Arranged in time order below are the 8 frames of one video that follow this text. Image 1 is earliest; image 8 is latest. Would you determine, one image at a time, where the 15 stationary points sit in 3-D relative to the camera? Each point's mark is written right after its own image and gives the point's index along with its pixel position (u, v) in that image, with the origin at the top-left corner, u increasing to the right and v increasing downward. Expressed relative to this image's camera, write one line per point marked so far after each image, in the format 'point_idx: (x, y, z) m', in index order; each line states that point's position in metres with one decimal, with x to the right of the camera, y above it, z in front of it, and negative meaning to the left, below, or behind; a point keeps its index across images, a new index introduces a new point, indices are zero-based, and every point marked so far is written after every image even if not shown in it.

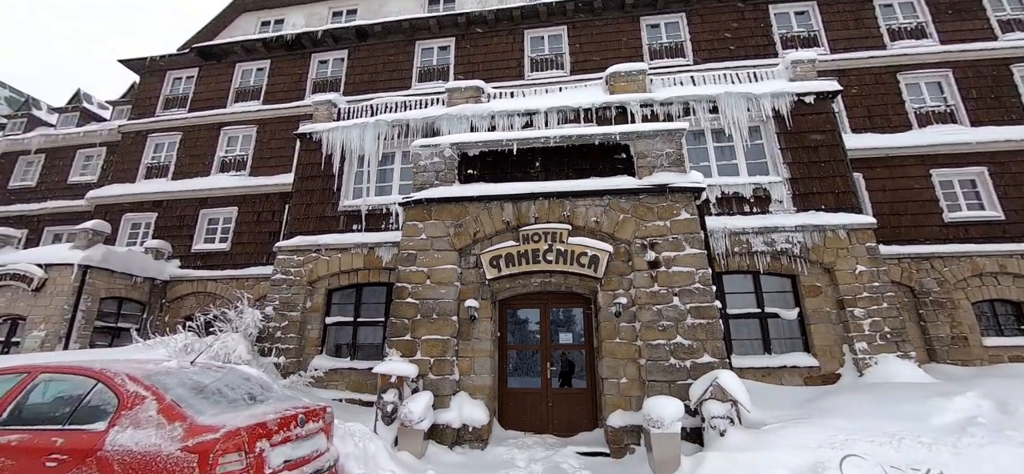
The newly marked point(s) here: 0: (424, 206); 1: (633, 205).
0: (-1.3, +0.5, +6.7) m
1: (+1.8, +0.5, +6.4) m
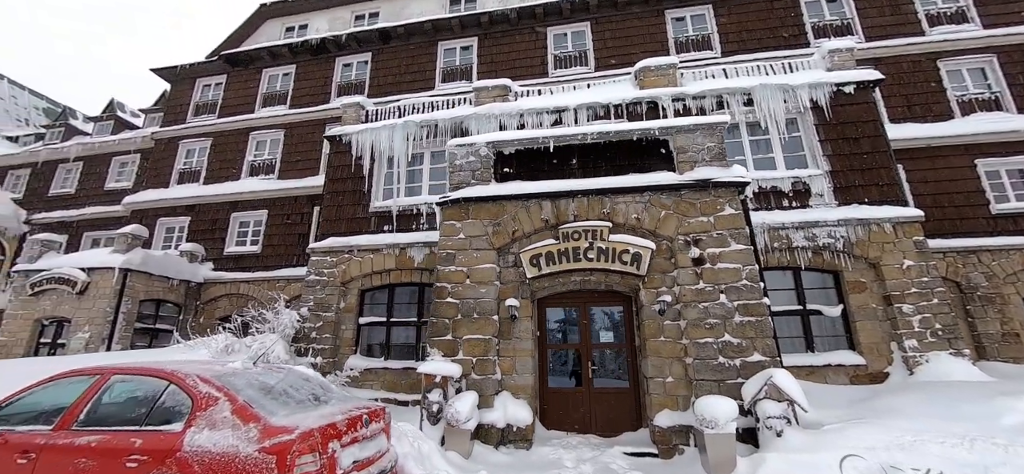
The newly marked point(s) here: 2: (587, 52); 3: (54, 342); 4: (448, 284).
0: (-0.8, +0.5, +6.7) m
1: (+2.3, +0.5, +6.3) m
2: (+2.3, +5.7, +13.4) m
3: (-11.9, -2.7, +11.4) m
4: (-0.9, -0.7, +6.4) m
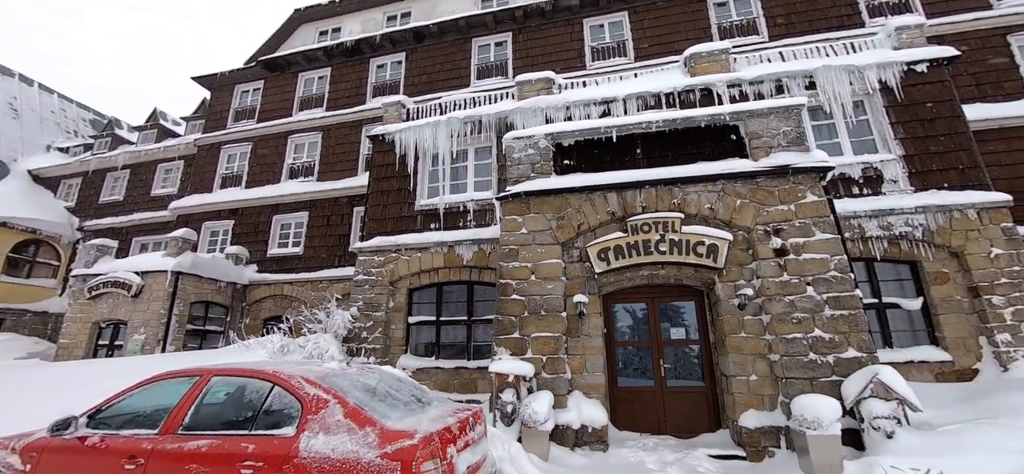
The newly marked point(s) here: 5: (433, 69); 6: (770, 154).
0: (+0.2, +0.6, +6.5) m
1: (+3.2, +0.6, +5.9) m
2: (+3.4, +5.8, +13.0) m
3: (-10.7, -2.9, +11.7) m
4: (0.0, -0.6, +6.2) m
5: (-2.6, +5.5, +14.4) m
6: (+3.6, +1.1, +6.1) m
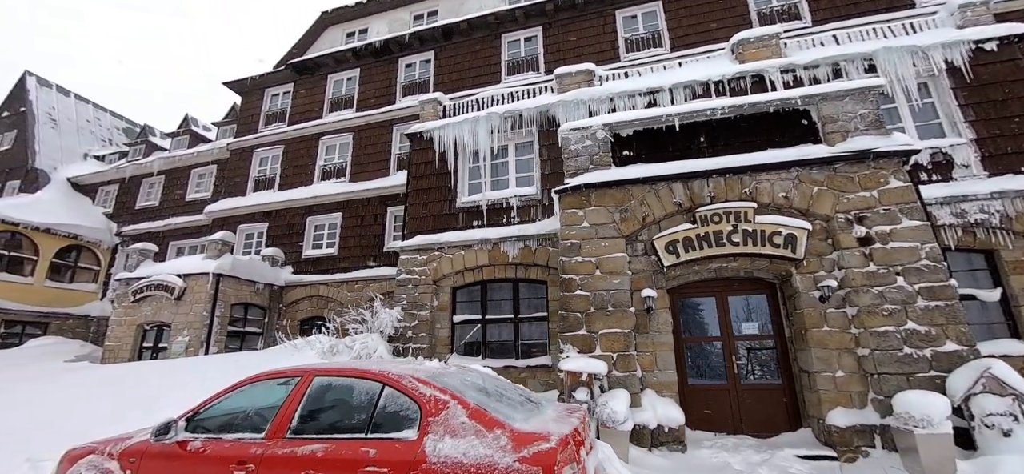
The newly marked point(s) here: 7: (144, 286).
0: (+1.0, +0.6, +6.3) m
1: (+4.1, +0.8, +5.6) m
2: (+4.4, +6.0, +12.7) m
3: (-9.6, -3.0, +11.8) m
4: (+0.9, -0.5, +6.0) m
5: (-1.6, +5.6, +14.3) m
6: (+4.4, +1.3, +5.7) m
7: (-10.0, -1.3, +11.8) m
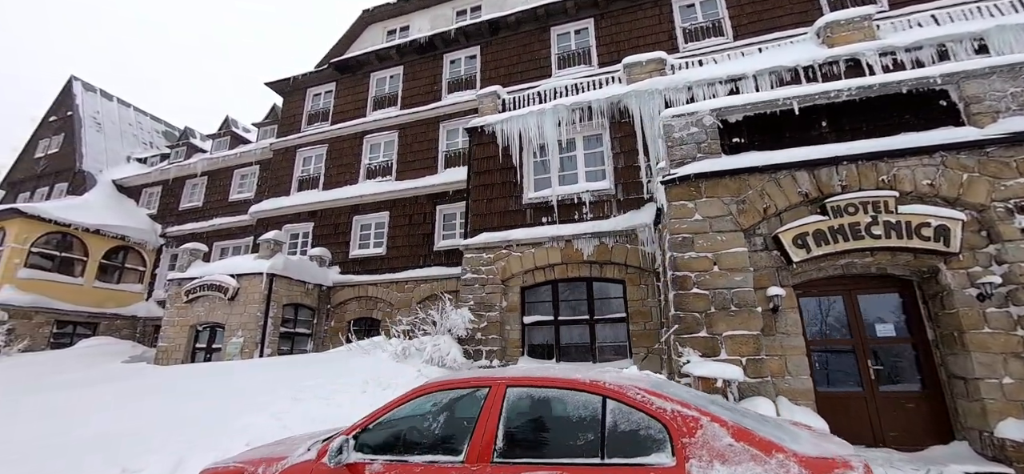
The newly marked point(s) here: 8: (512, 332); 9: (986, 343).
0: (+2.4, +0.7, +5.9) m
1: (+5.4, +0.9, +5.1) m
2: (+5.9, +6.0, +12.2) m
3: (-8.0, -3.0, +11.6) m
4: (+2.3, -0.5, +5.5) m
5: (-0.1, +5.6, +13.9) m
6: (+5.8, +1.4, +5.2) m
7: (-8.5, -1.3, +11.7) m
8: (0.0, -1.9, +8.7) m
9: (+5.1, -1.1, +4.7) m
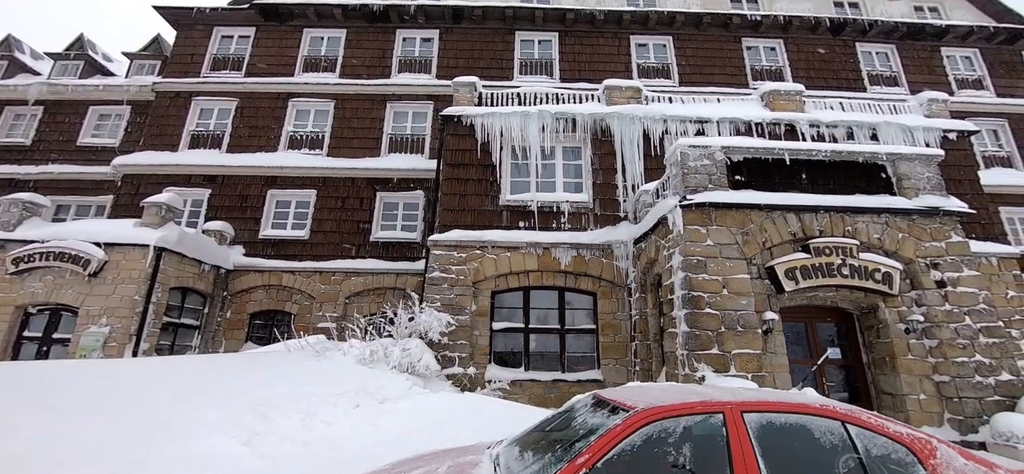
0: (+2.8, +0.4, +6.4) m
1: (+5.9, +0.2, +6.5) m
2: (+4.9, +5.3, +13.6) m
3: (-9.2, -2.0, +8.7) m
4: (+2.6, -0.8, +6.0) m
5: (-1.3, +5.6, +13.5) m
6: (+6.3, +0.7, +6.8) m
7: (-9.5, -0.3, +8.7) m
8: (-0.6, -1.9, +8.3) m
9: (+5.5, -1.8, +6.1) m
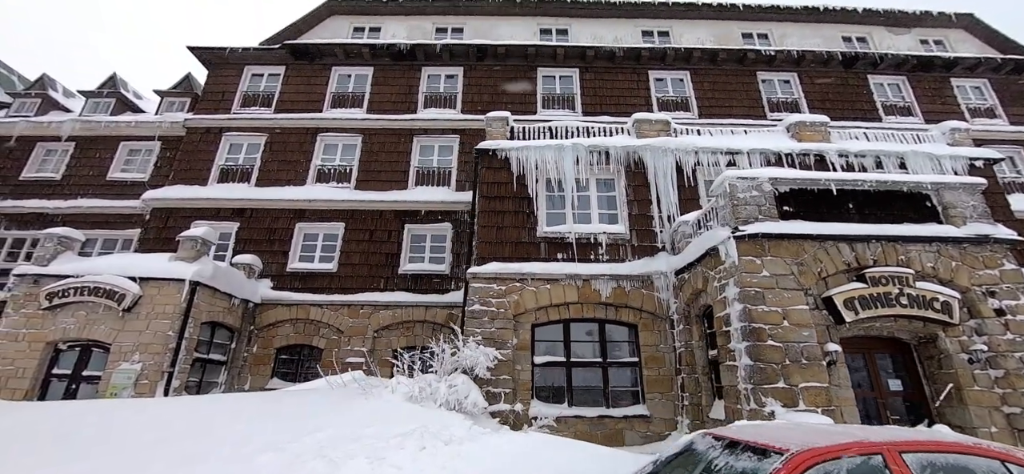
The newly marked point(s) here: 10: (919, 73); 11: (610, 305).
0: (+3.6, -0.1, +6.4) m
1: (+6.7, -0.3, +6.5) m
2: (+5.6, +4.4, +13.9) m
3: (-8.4, -2.7, +8.5) m
4: (+3.4, -1.2, +5.9) m
5: (-0.6, +4.6, +13.8) m
6: (+7.1, +0.2, +6.8) m
7: (-8.7, -1.0, +8.6) m
8: (+0.2, -2.5, +8.1) m
9: (+6.3, -2.2, +5.9) m
10: (+13.2, +5.3, +14.2) m
11: (+1.9, -1.3, +8.6) m
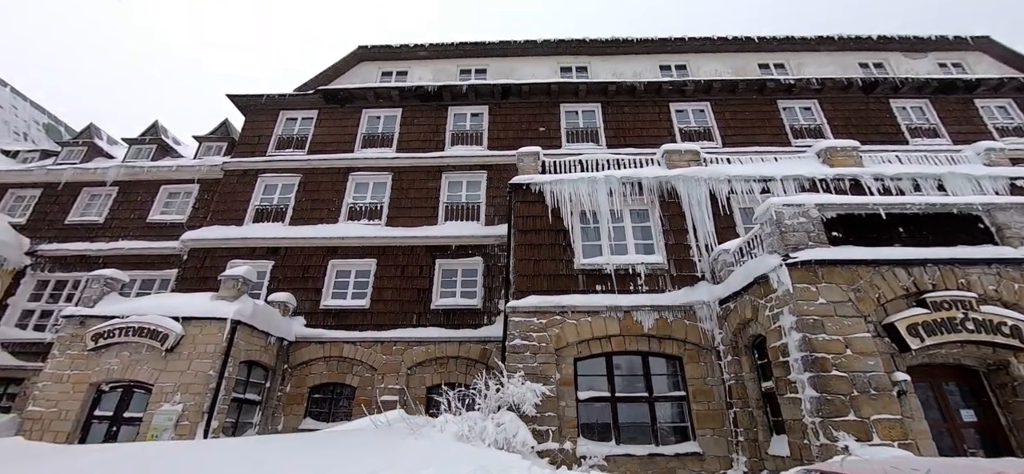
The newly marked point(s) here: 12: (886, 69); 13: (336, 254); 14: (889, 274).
0: (+4.3, -0.4, +6.3) m
1: (+7.4, -0.6, +6.4) m
2: (+6.4, +3.5, +14.1) m
3: (-7.6, -3.5, +8.4) m
4: (+4.1, -1.5, +5.7) m
5: (+0.2, +3.6, +14.1) m
6: (+7.8, -0.1, +6.6) m
7: (-7.9, -1.8, +8.7) m
8: (+1.0, -3.1, +7.9) m
9: (+7.1, -2.5, +5.6) m
10: (+14.0, +4.5, +14.3) m
11: (+2.7, -1.9, +8.4) m
12: (+13.2, +5.9, +15.5) m
13: (-4.9, -0.5, +12.1) m
14: (+5.4, -0.5, +6.3) m
